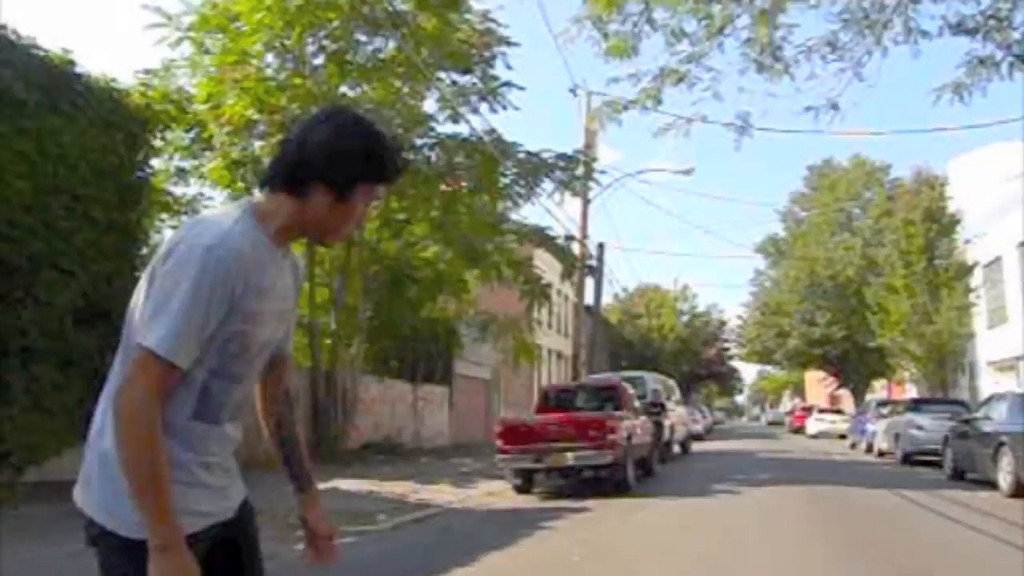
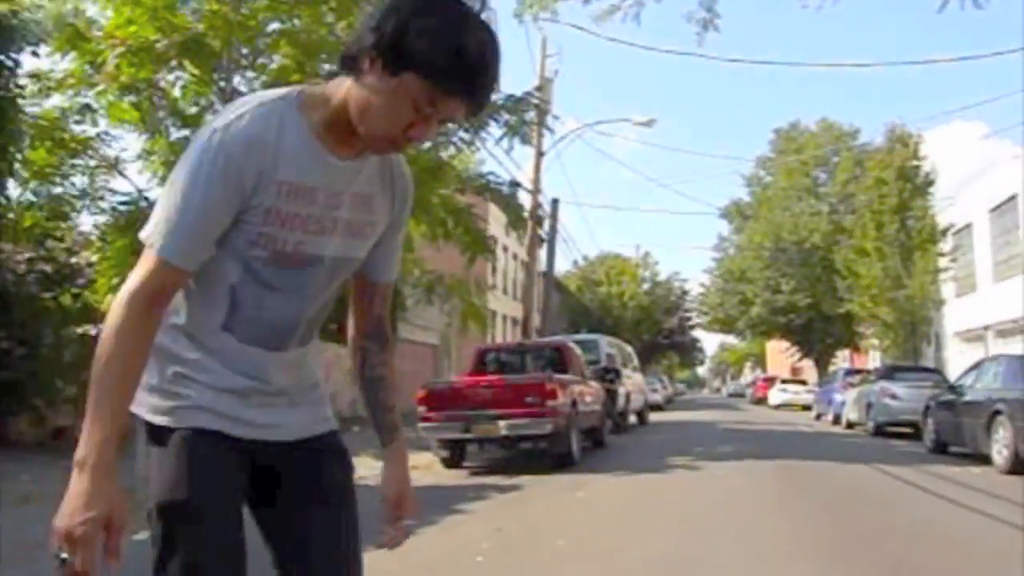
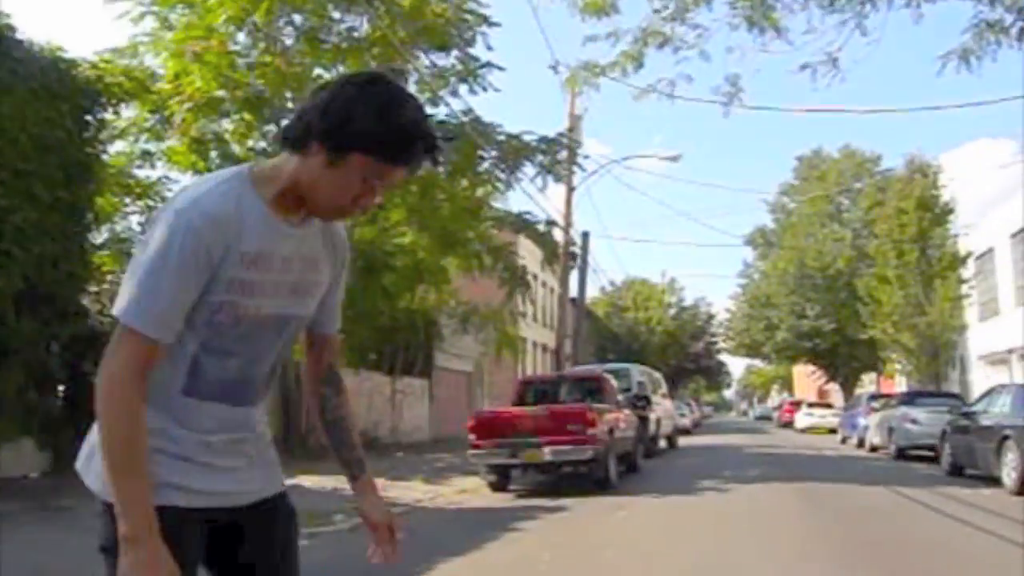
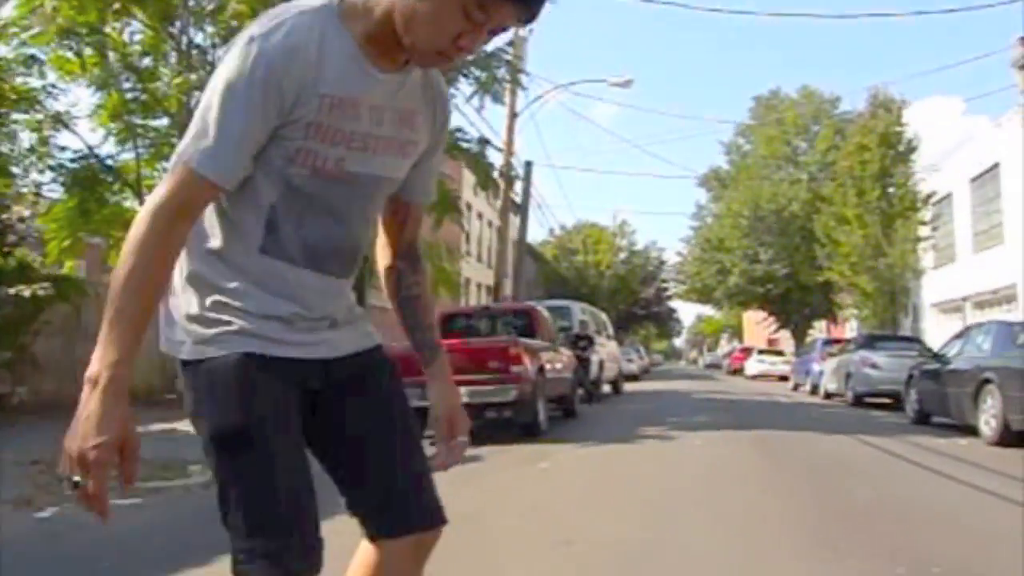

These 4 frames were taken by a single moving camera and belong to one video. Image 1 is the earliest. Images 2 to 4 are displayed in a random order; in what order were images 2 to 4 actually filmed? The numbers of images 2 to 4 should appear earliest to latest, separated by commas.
3, 2, 4
